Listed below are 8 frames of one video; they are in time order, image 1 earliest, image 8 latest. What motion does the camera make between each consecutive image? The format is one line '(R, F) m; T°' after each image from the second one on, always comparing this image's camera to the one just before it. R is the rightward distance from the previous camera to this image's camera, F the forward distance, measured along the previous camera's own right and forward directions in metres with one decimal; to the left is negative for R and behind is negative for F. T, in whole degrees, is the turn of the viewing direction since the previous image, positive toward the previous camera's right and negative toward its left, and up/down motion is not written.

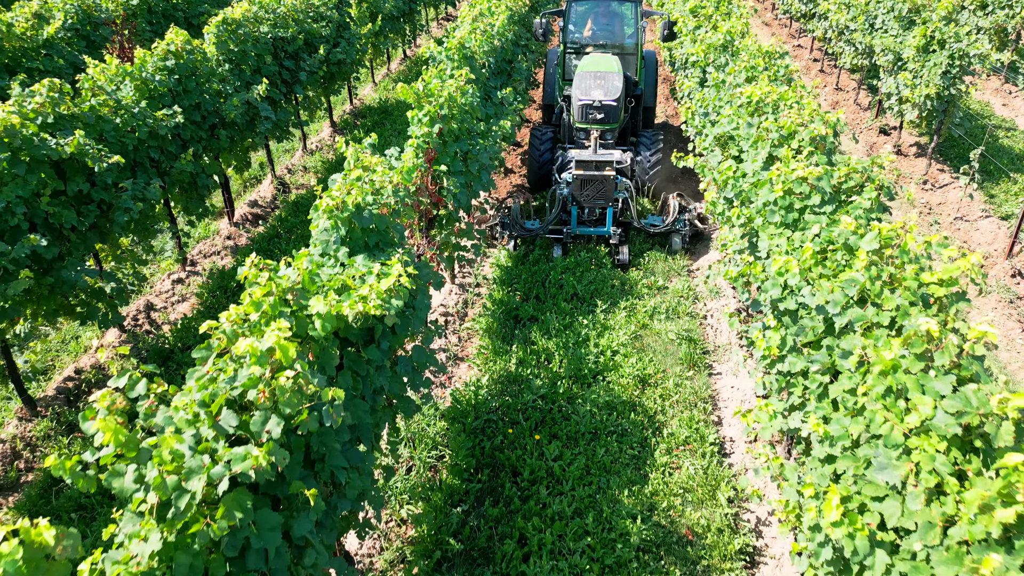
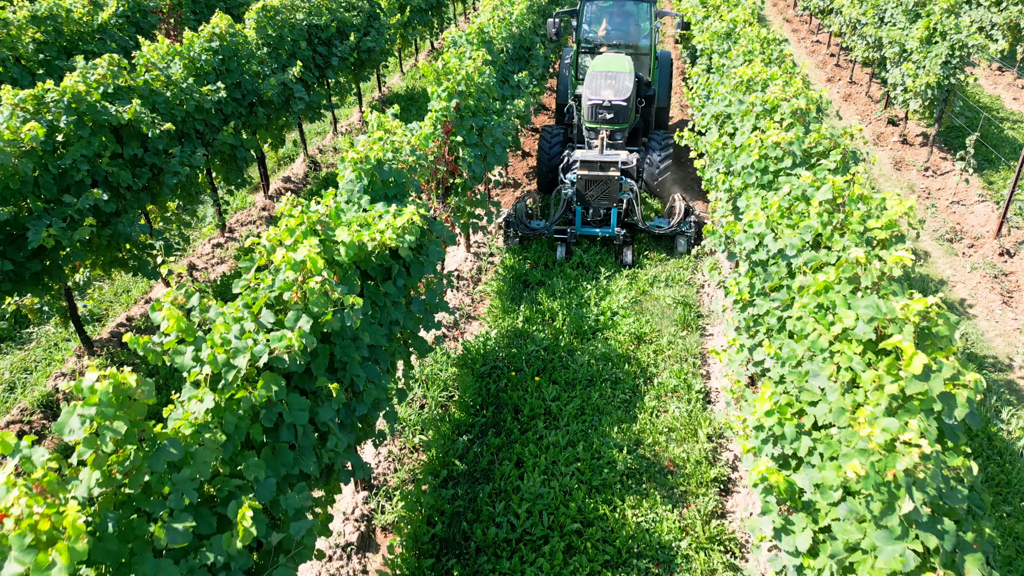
(+0.2, -0.5) m; -2°
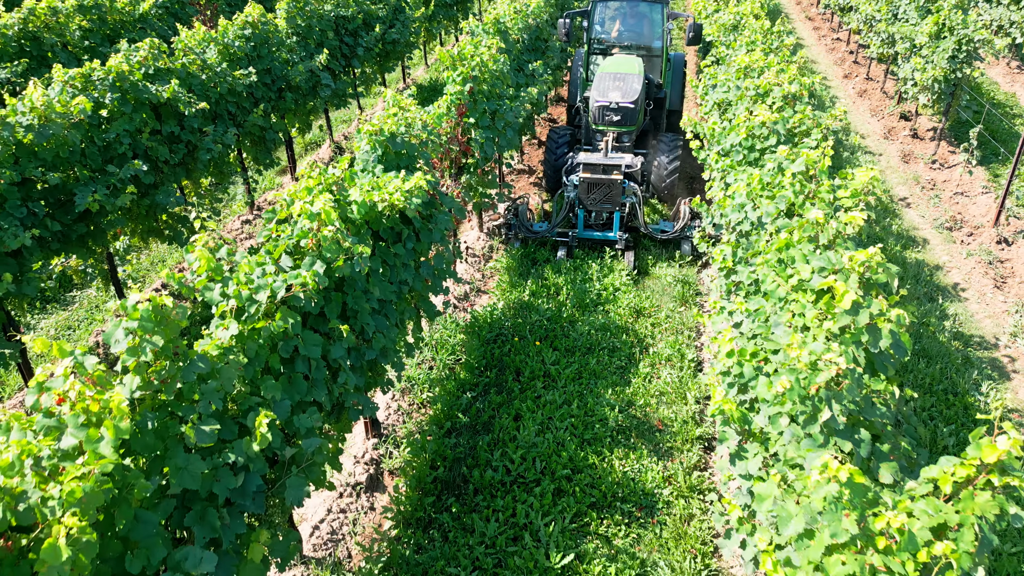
(+0.2, -0.4) m; -2°
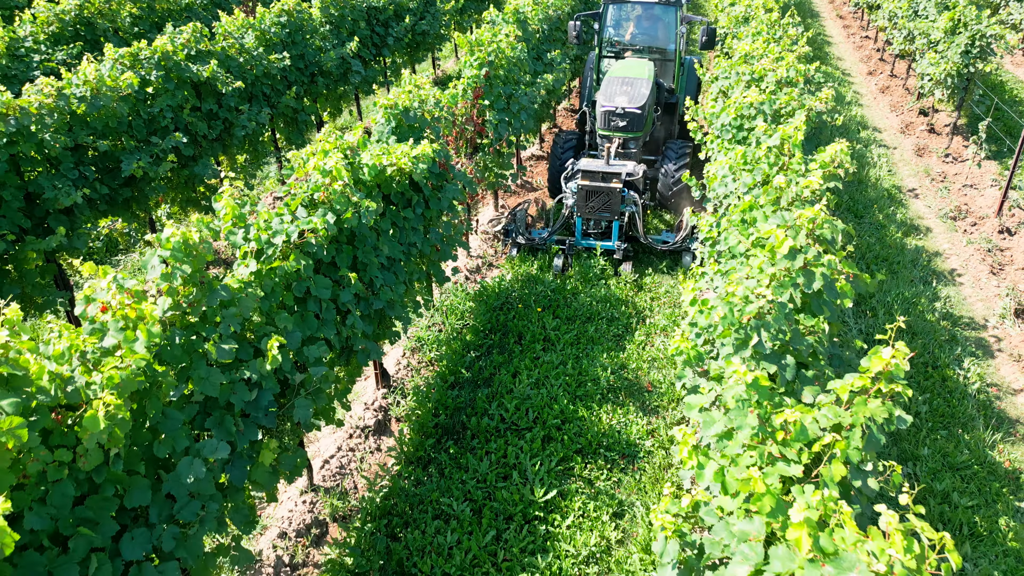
(+0.3, -0.4) m; -3°
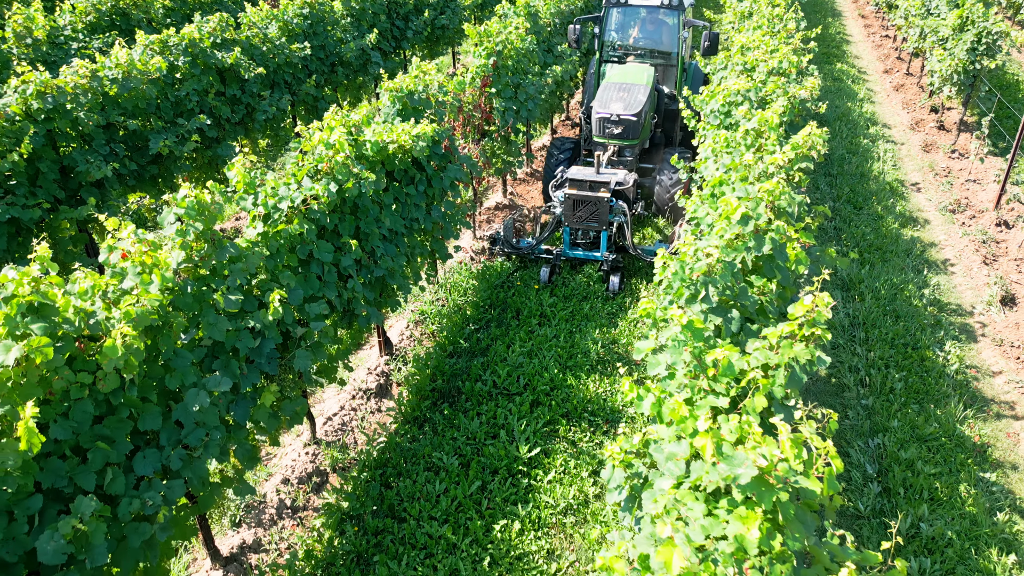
(+0.2, -0.3) m; -2°
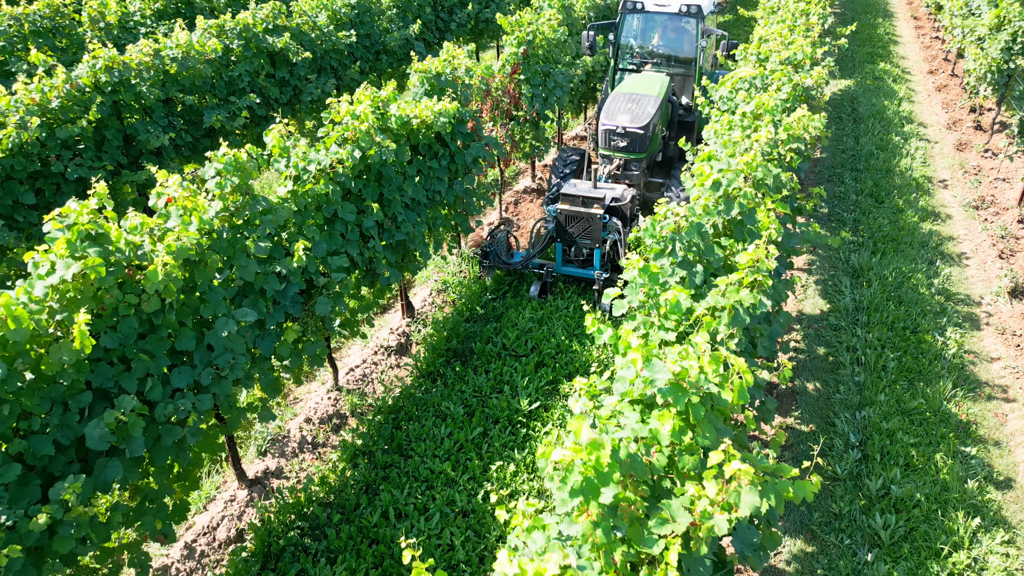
(+0.3, -0.4) m; -4°
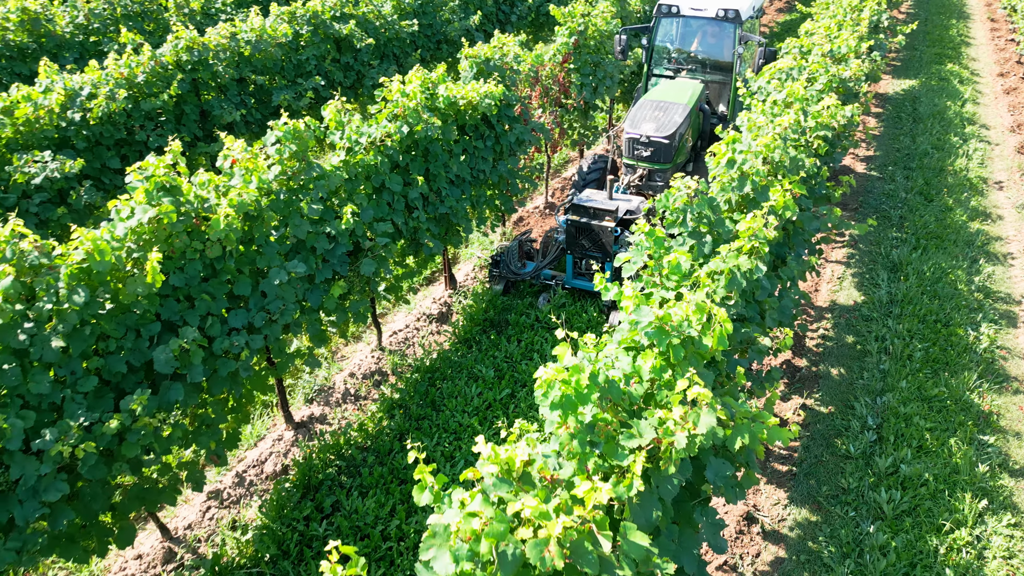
(+0.2, -0.3) m; -5°
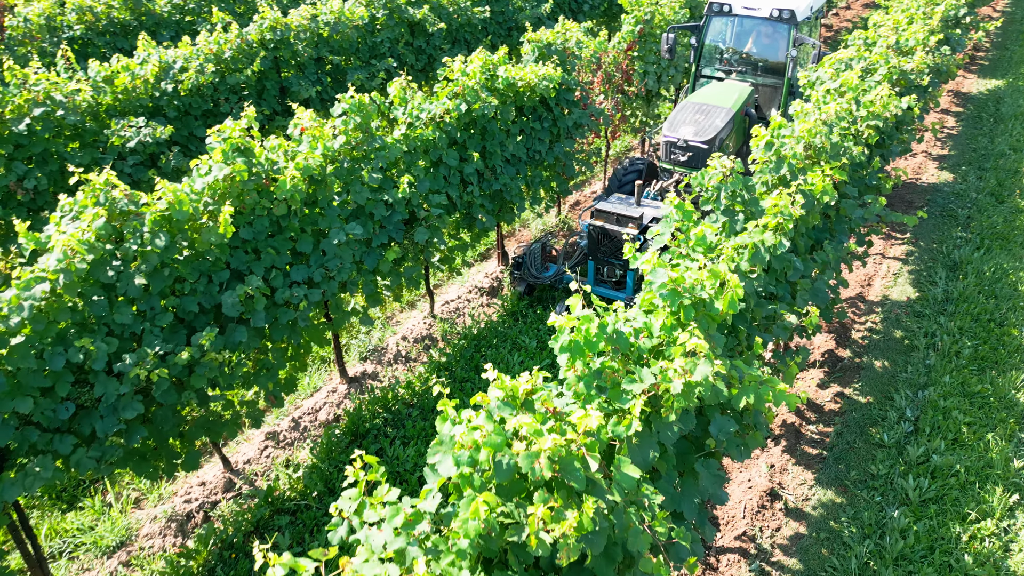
(+0.2, -0.2) m; -5°
